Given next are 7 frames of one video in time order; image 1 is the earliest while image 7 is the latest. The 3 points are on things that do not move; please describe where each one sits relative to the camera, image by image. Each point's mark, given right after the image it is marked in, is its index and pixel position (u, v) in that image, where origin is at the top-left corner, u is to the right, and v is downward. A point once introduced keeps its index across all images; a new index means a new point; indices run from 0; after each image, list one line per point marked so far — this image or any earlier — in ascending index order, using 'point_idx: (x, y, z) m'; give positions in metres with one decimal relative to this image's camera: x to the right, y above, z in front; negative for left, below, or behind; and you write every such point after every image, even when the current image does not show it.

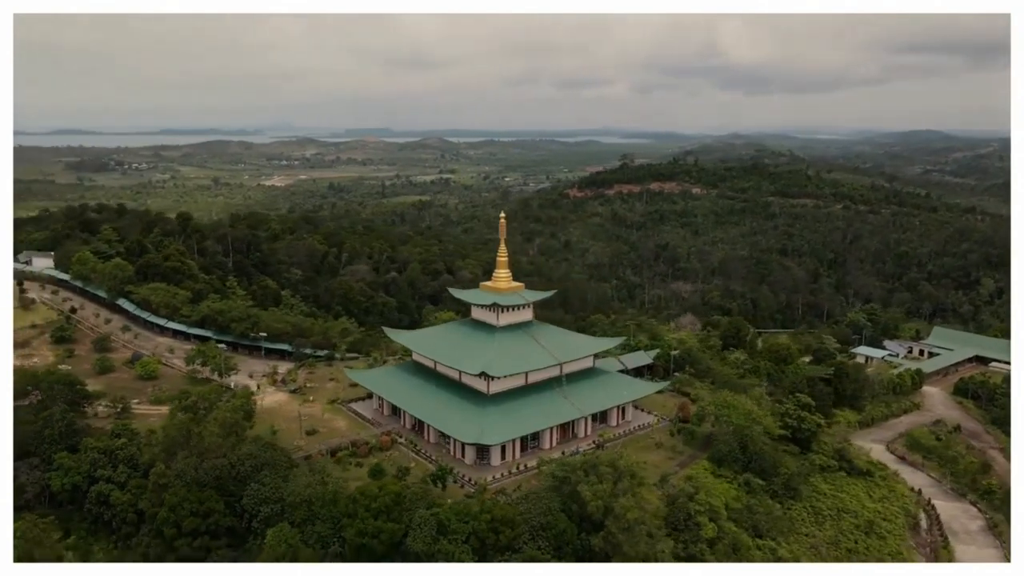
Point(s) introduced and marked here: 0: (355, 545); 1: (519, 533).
0: (-4.3, -7.0, +19.7) m
1: (+0.1, -6.6, +19.3) m
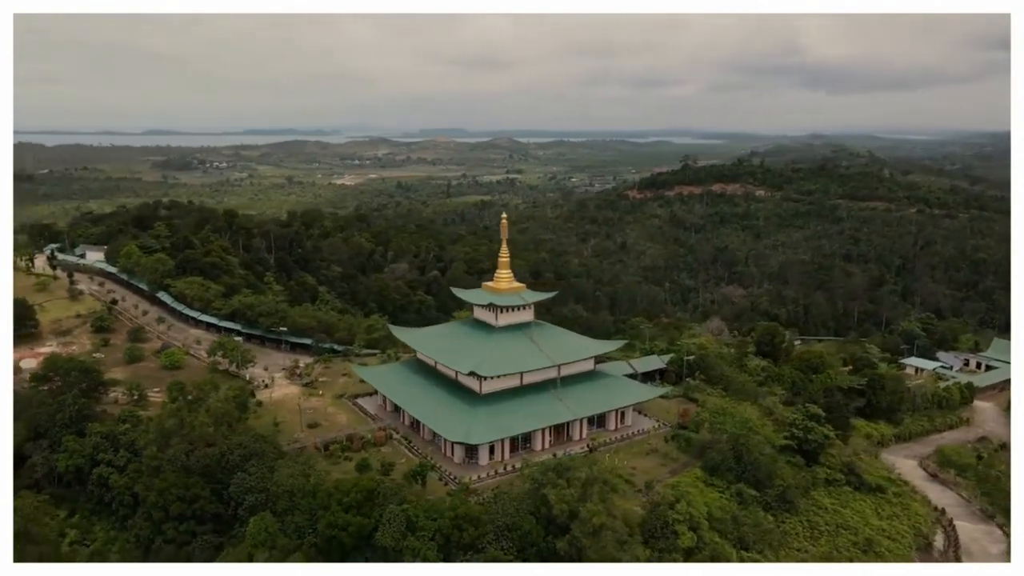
0: (-5.2, -6.9, +20.1) m
1: (-0.9, -6.6, +19.3) m
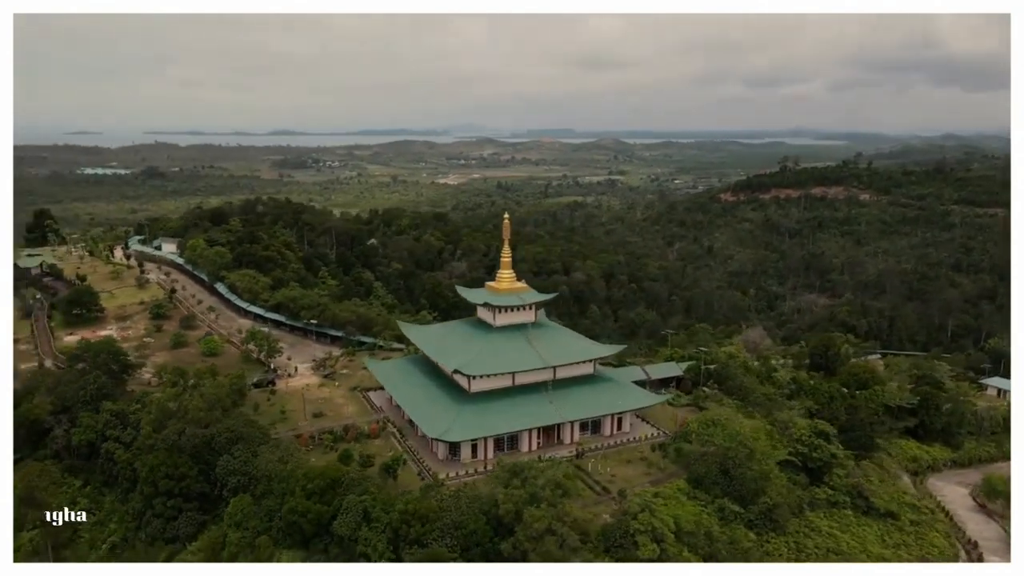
0: (-6.5, -6.7, +20.9) m
1: (-2.3, -6.5, +19.5) m
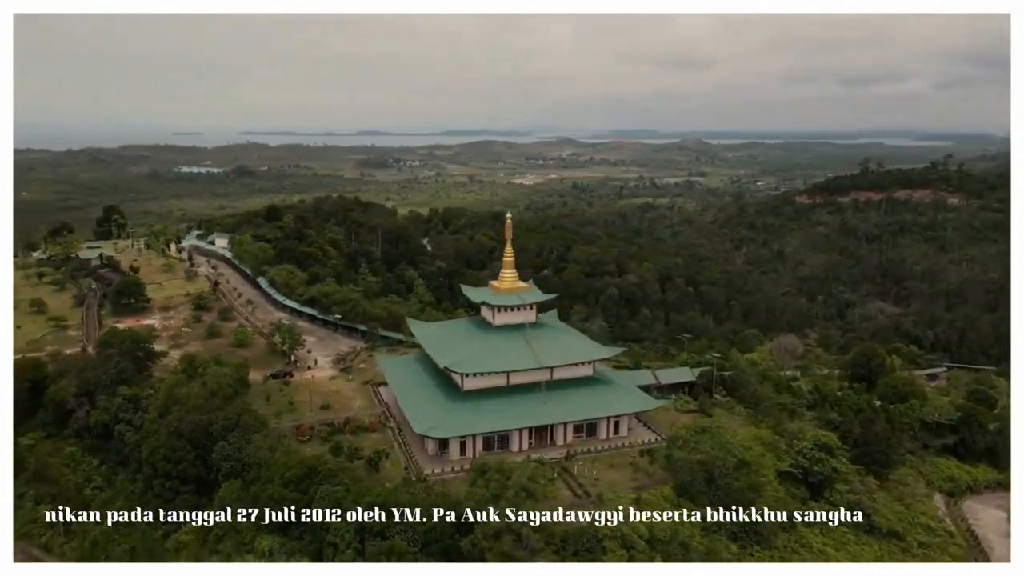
0: (-7.3, -6.6, +21.6) m
1: (-3.3, -6.4, +19.8) m
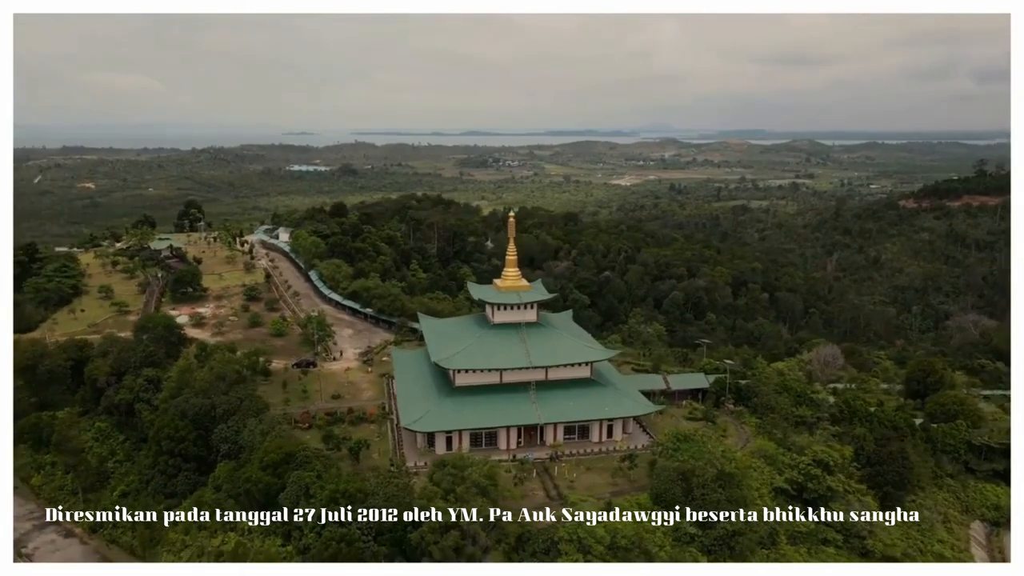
0: (-8.3, -6.3, +22.6) m
1: (-4.5, -6.3, +20.4) m
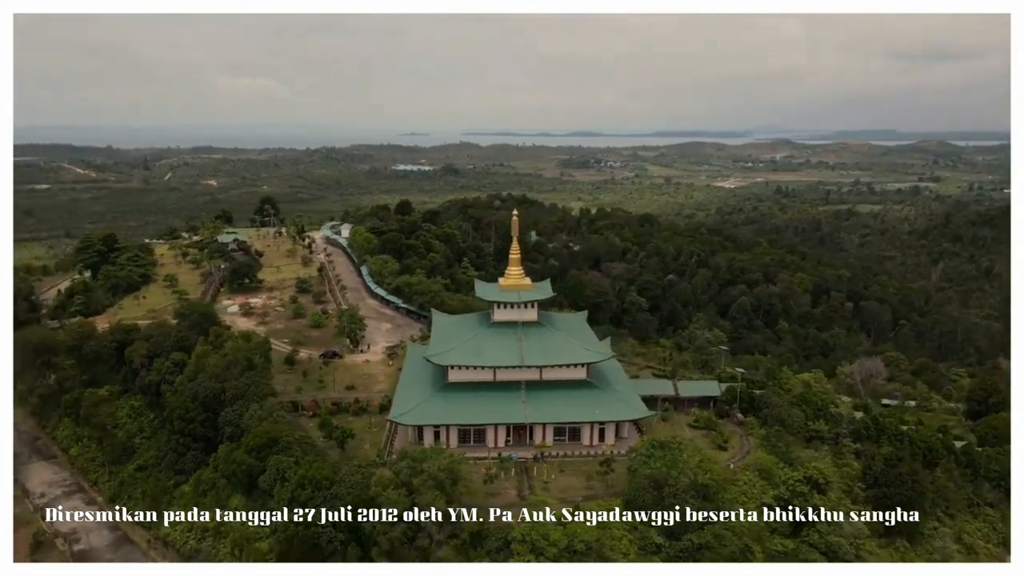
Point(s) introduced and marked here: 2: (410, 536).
0: (-9.1, -6.0, +23.8) m
1: (-5.7, -6.1, +21.0) m
2: (-2.8, -6.8, +19.9) m
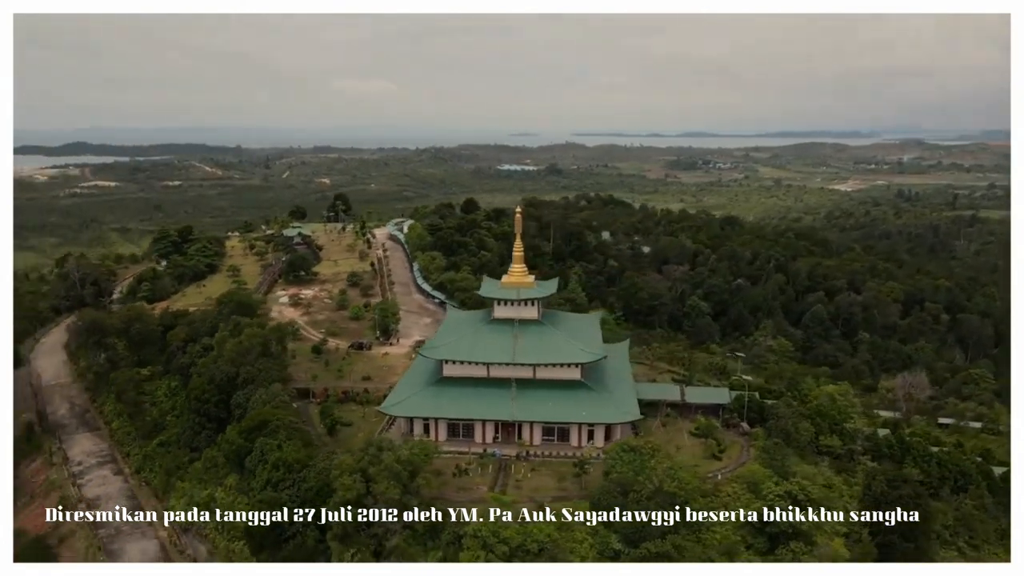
0: (-9.8, -5.6, +25.1) m
1: (-6.8, -5.8, +21.9) m
2: (-4.1, -6.6, +20.4) m
